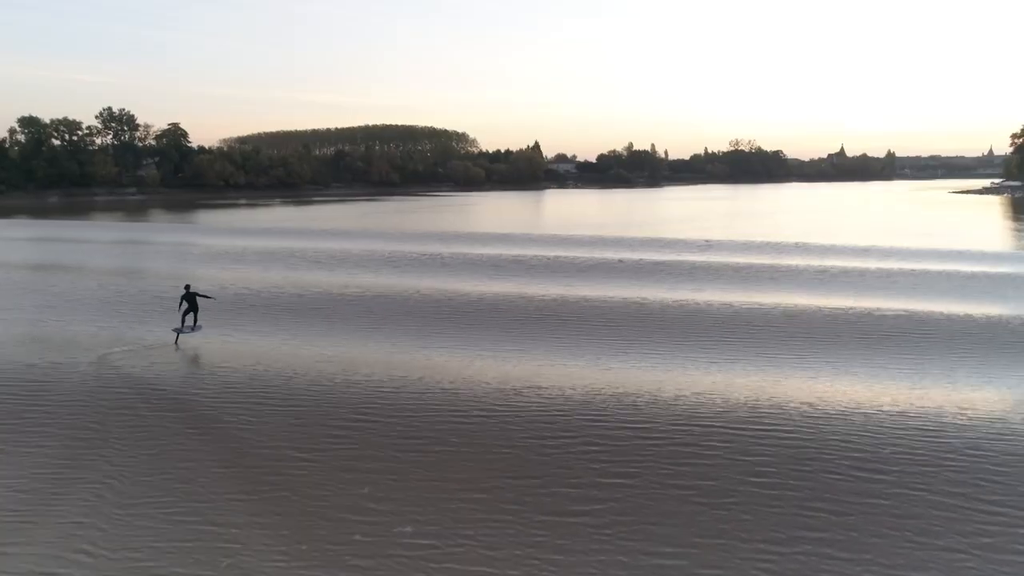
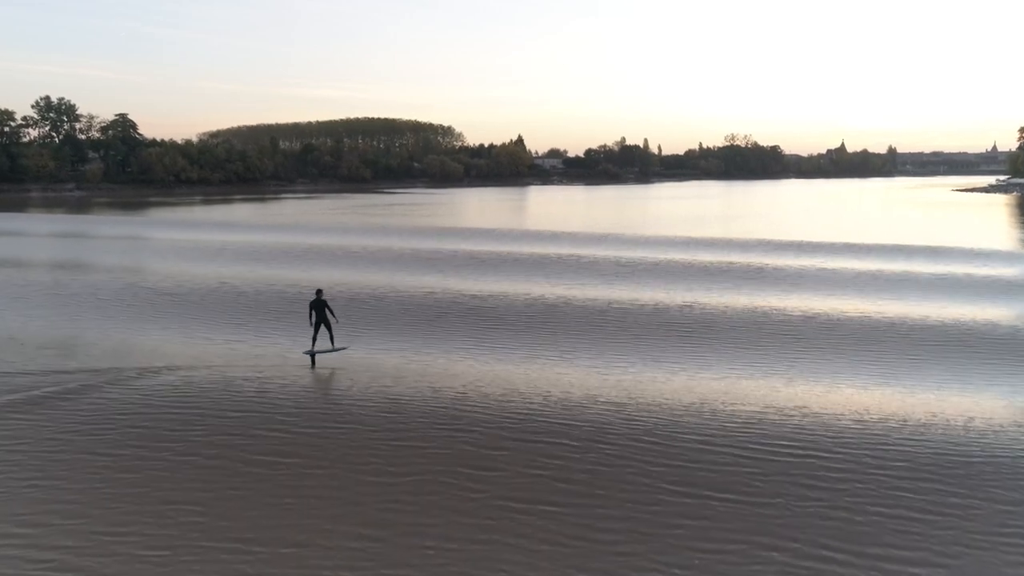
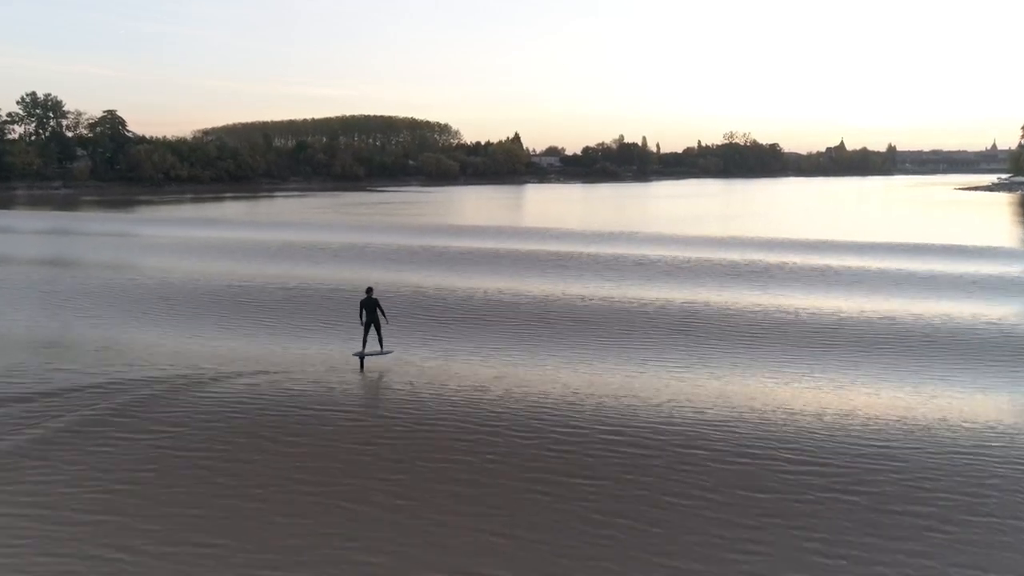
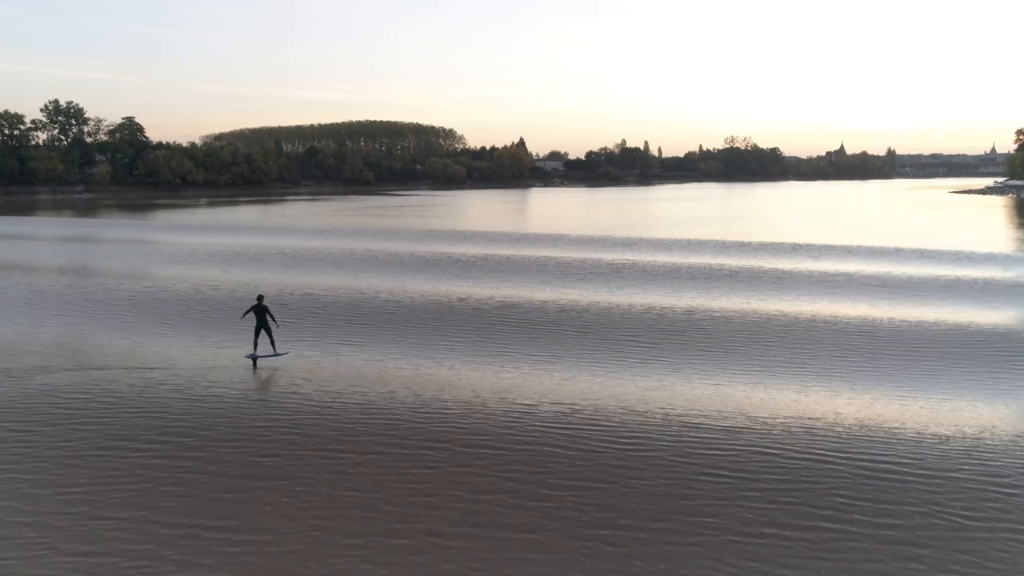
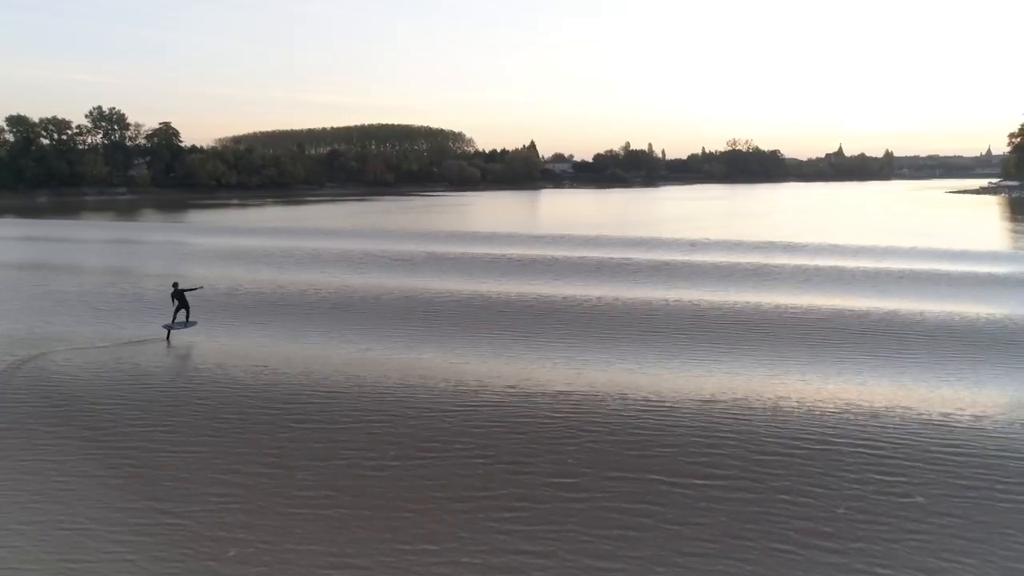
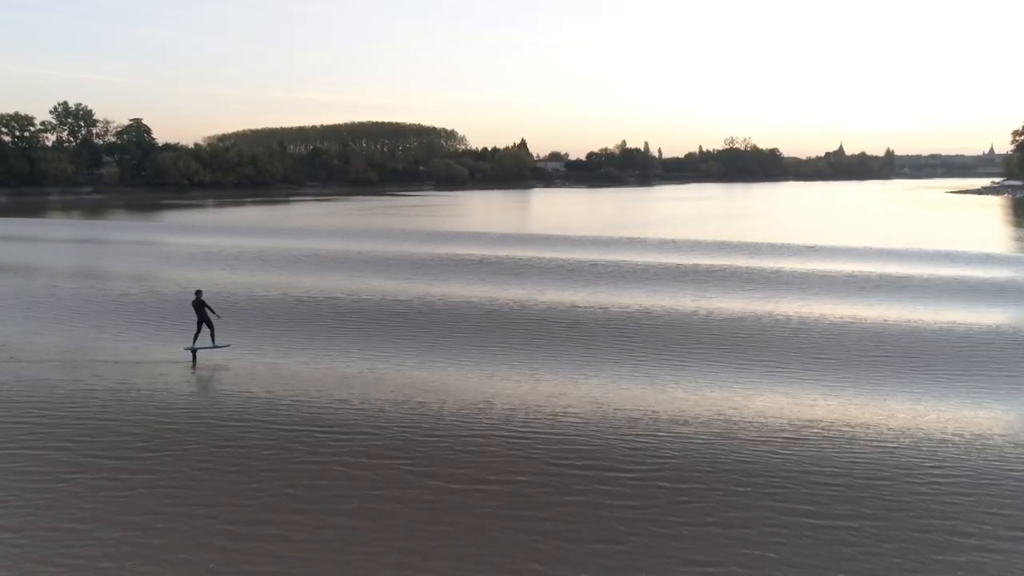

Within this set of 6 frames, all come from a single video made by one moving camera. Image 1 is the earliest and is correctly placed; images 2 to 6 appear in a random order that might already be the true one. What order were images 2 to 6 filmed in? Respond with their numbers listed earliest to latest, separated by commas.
5, 6, 4, 2, 3
